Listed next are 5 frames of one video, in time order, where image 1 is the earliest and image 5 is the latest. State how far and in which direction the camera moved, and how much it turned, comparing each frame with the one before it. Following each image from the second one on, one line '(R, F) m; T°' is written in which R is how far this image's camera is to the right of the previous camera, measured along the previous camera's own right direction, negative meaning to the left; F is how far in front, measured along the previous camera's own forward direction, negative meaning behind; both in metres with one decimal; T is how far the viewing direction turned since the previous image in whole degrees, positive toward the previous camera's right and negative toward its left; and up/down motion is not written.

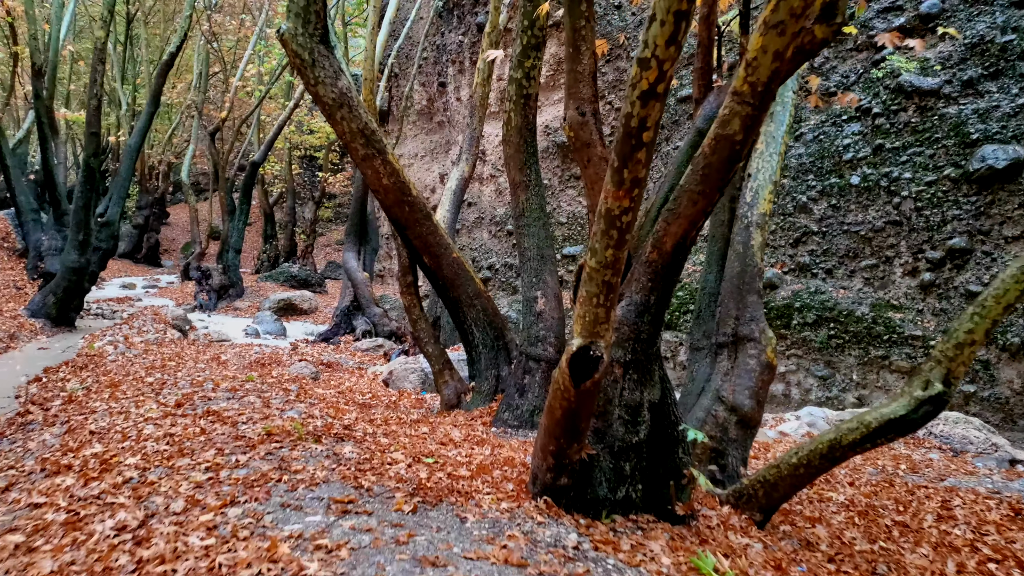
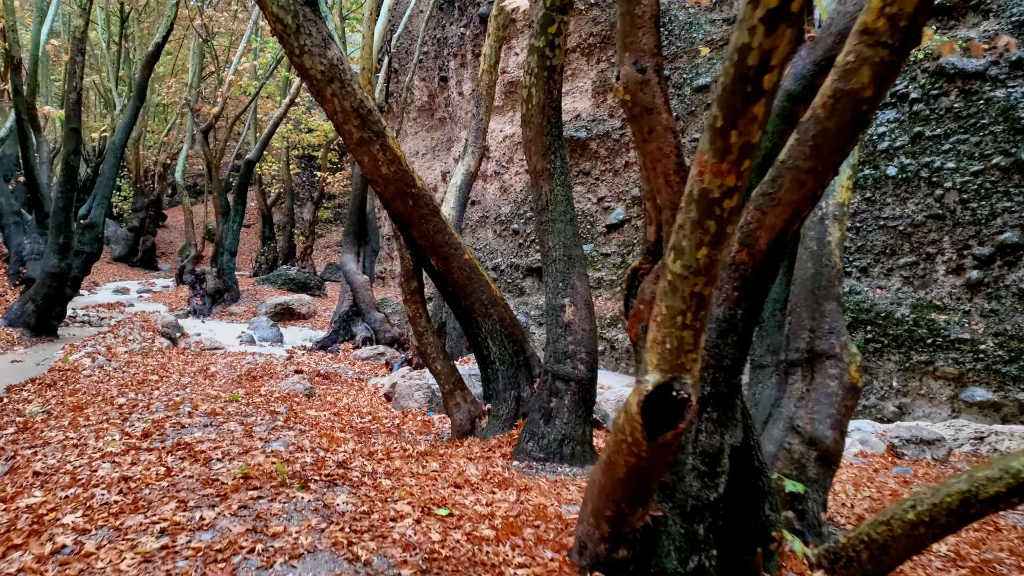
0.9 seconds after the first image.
(-0.1, +0.8) m; 0°
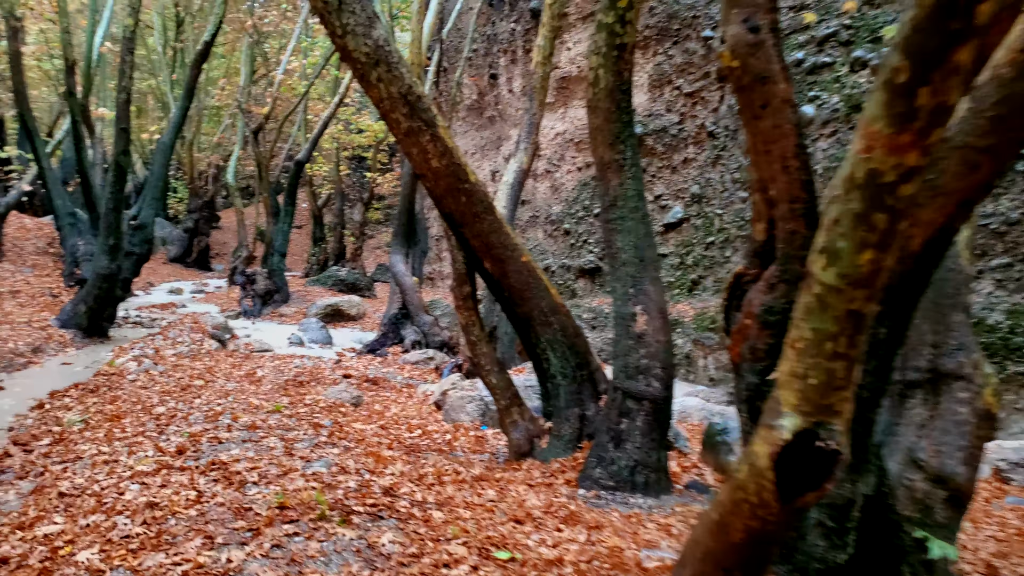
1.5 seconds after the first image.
(-0.1, +0.5) m; -4°
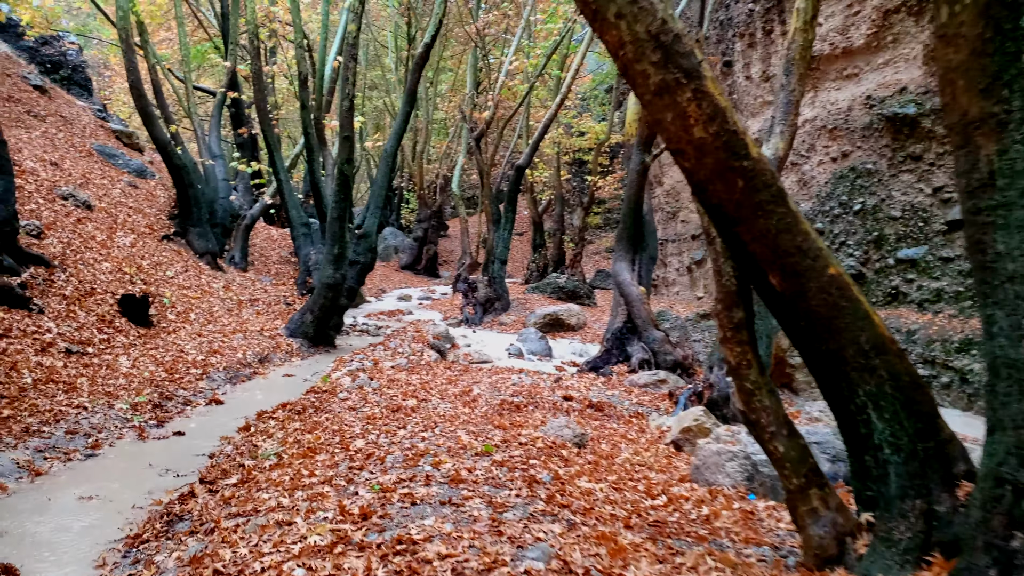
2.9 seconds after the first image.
(-0.3, +1.2) m; -16°
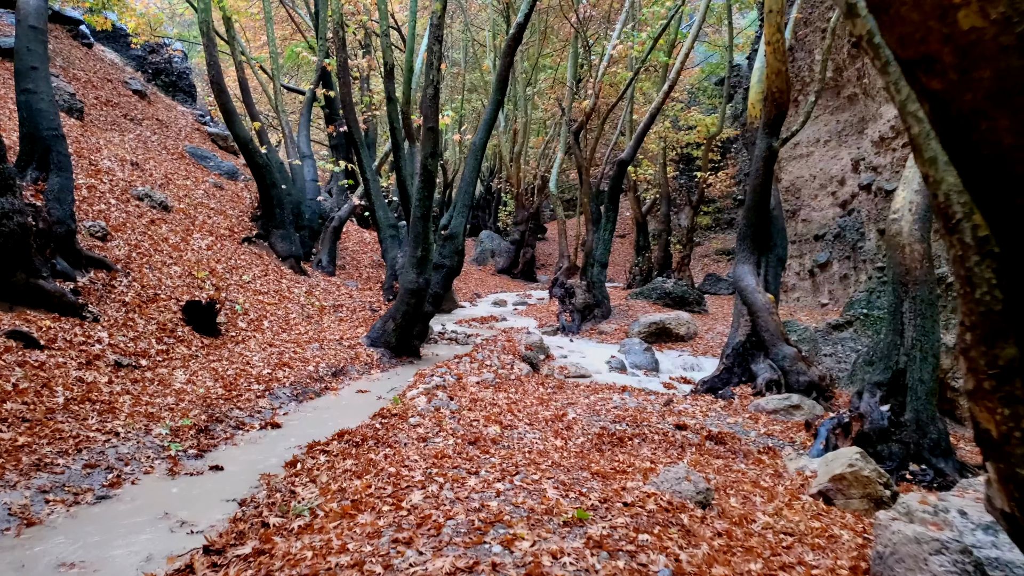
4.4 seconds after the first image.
(0.0, +1.2) m; -7°
